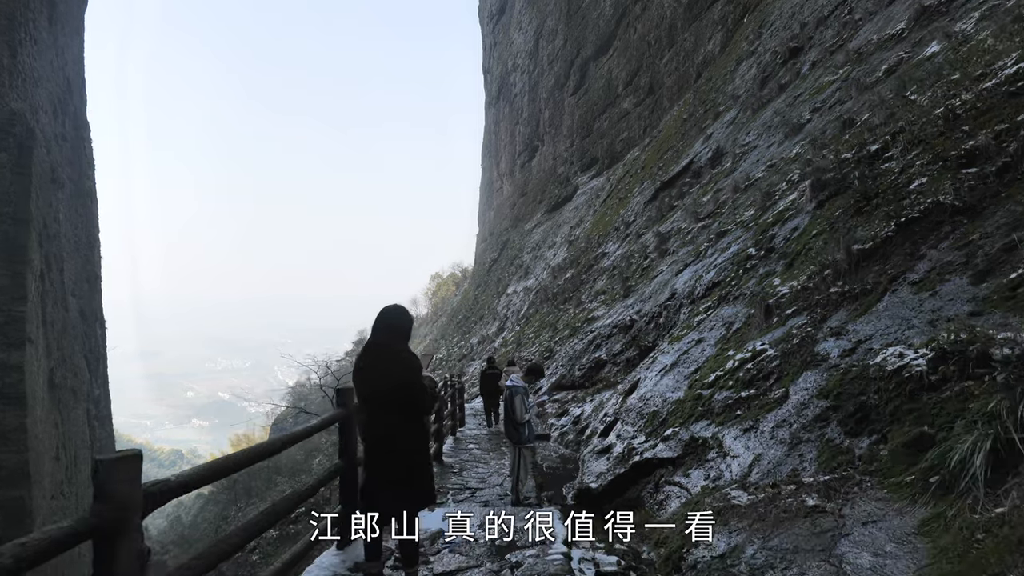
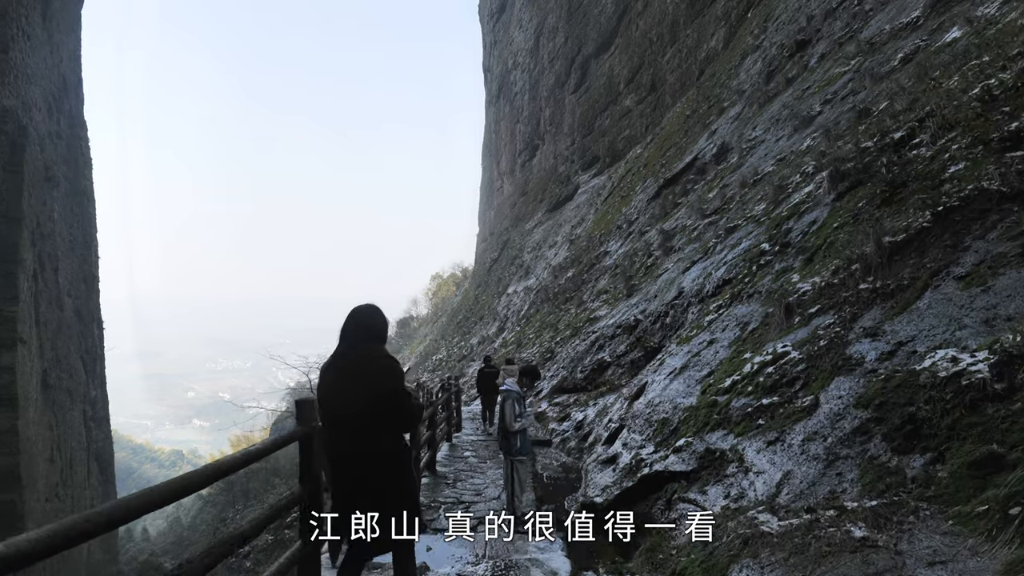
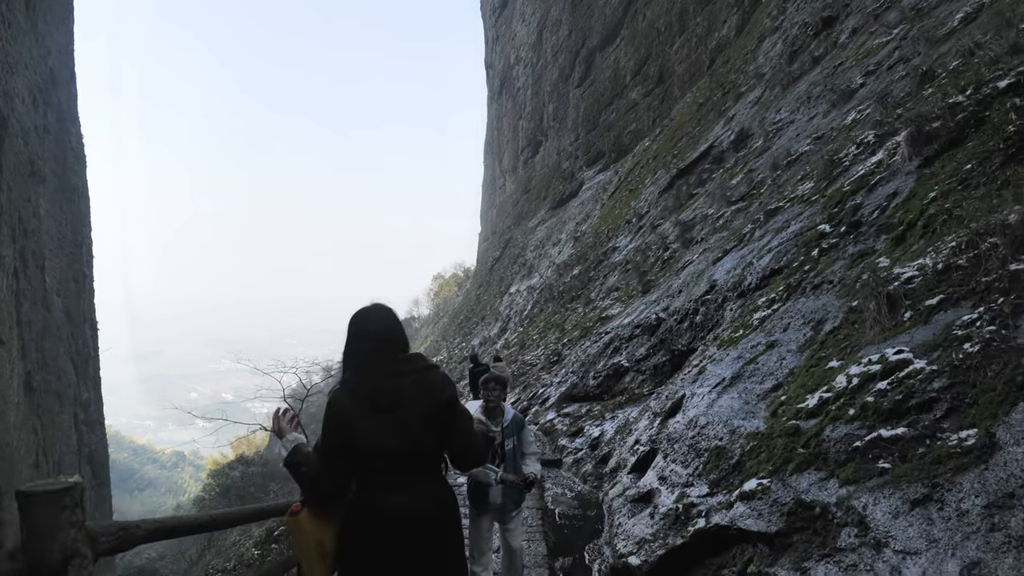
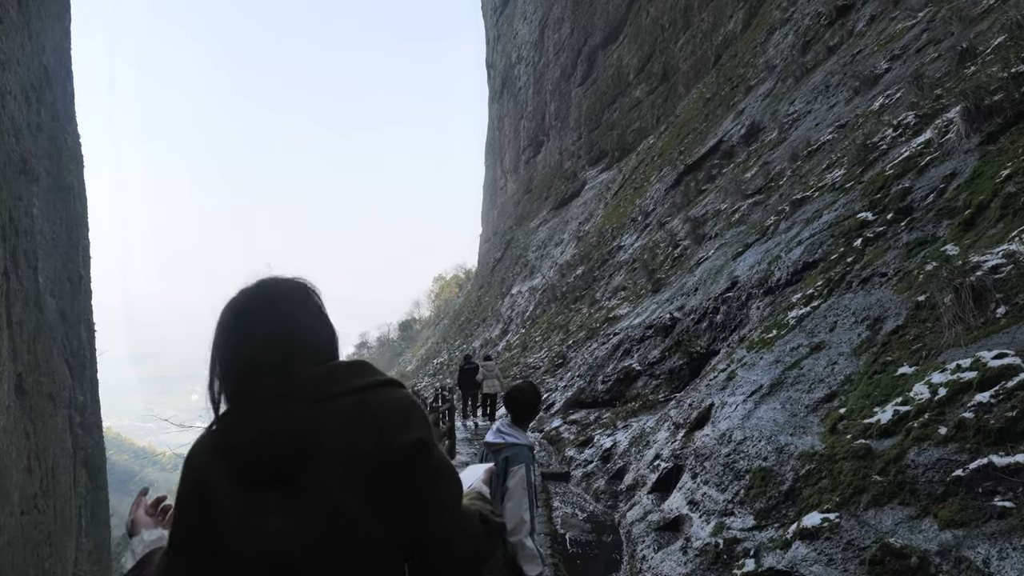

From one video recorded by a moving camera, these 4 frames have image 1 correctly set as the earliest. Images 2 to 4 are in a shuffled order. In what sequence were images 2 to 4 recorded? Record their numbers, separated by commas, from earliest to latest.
2, 3, 4
